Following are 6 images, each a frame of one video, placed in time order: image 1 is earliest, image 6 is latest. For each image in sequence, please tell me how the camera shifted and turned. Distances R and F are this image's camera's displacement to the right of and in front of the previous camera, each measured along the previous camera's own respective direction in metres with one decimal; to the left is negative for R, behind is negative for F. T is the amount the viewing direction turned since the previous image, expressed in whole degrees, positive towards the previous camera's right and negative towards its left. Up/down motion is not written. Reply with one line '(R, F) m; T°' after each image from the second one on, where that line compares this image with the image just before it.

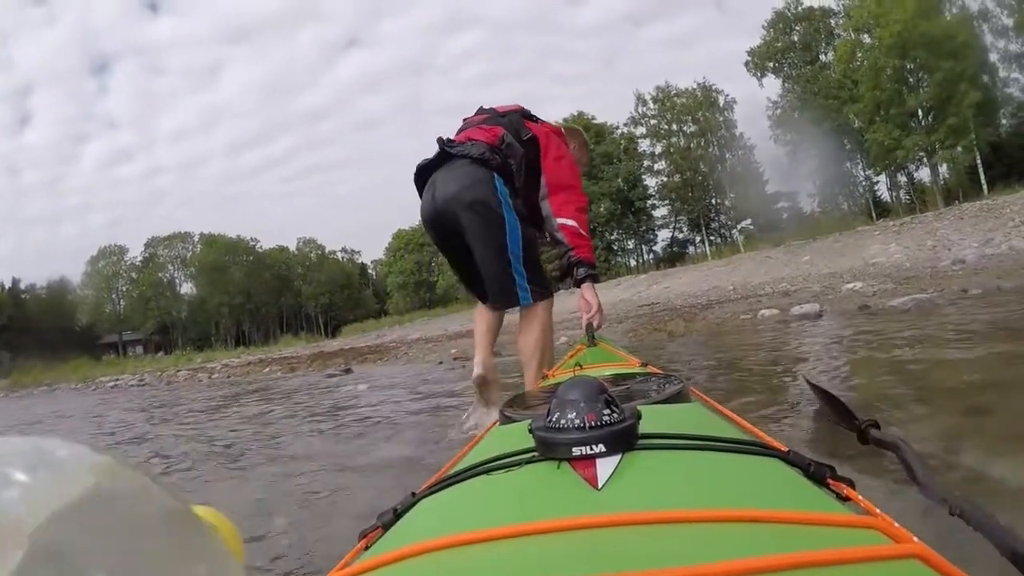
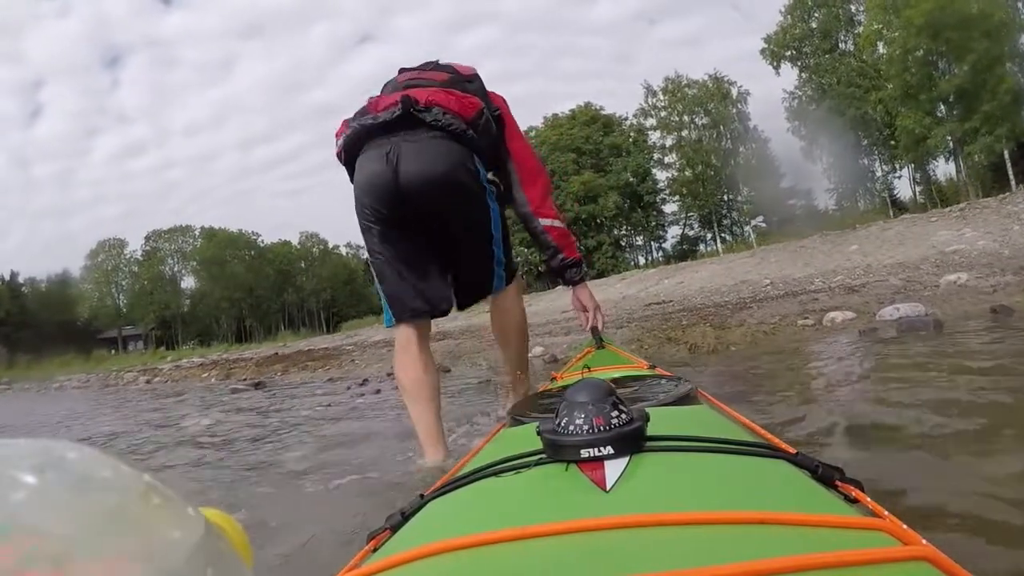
(+0.1, +0.8) m; -1°
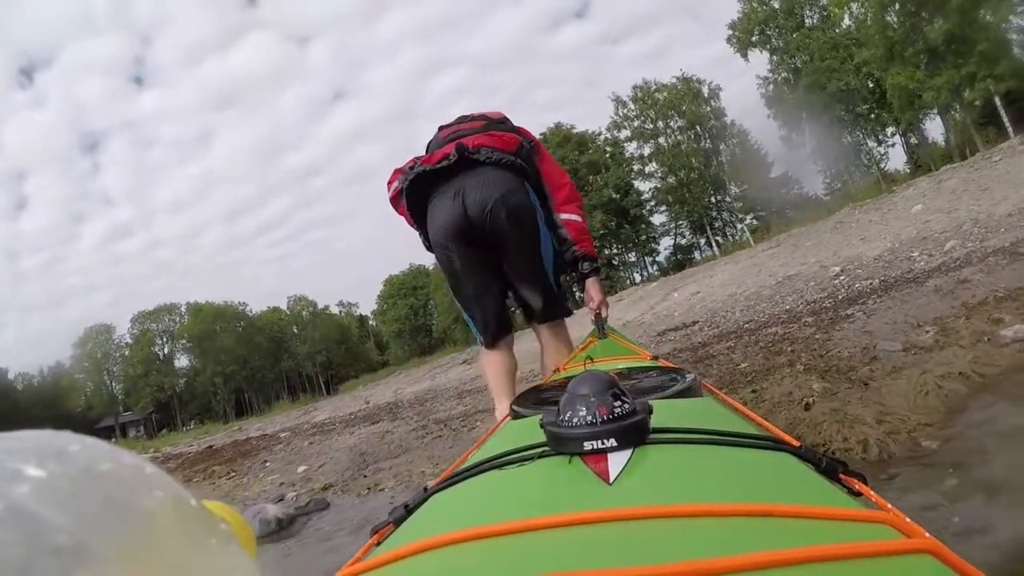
(+0.1, +0.9) m; 0°
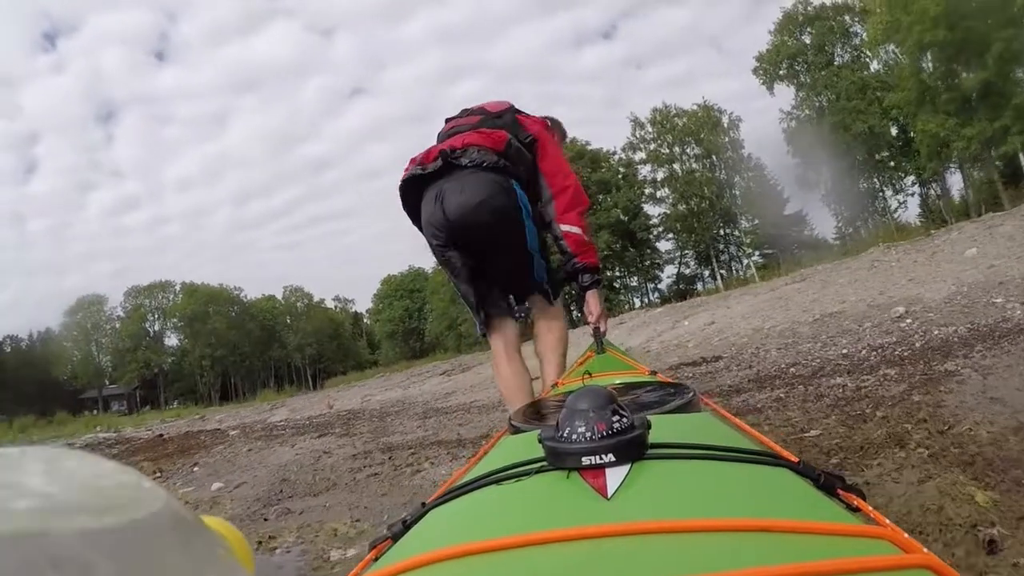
(0.0, +0.3) m; 0°
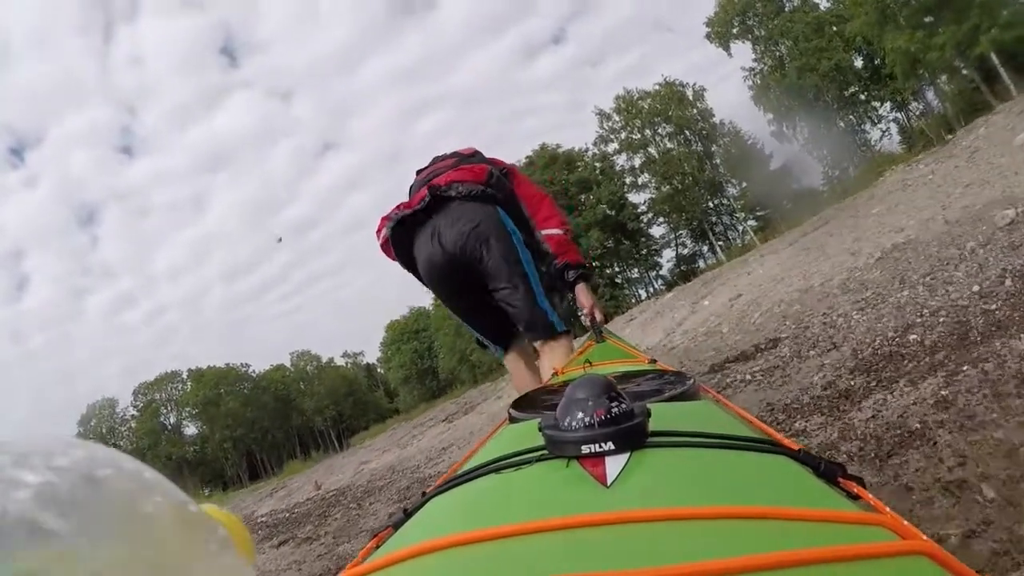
(+0.1, +0.4) m; 0°
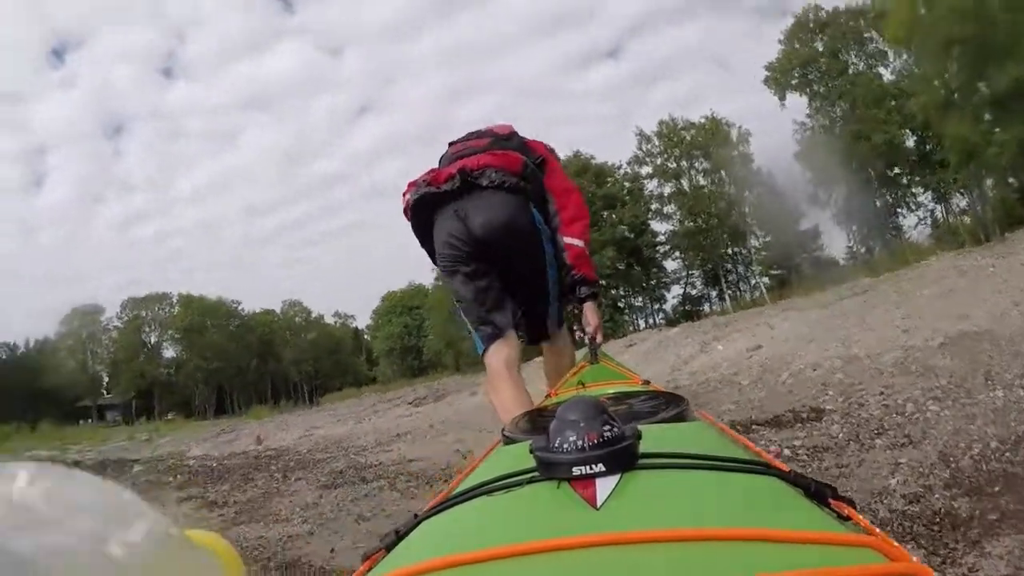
(0.0, +0.2) m; 0°
